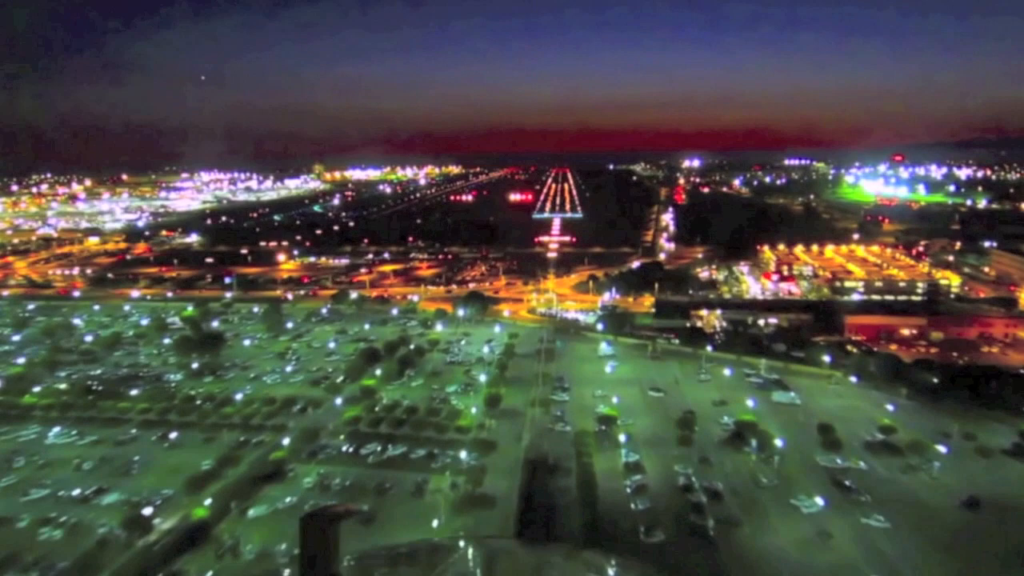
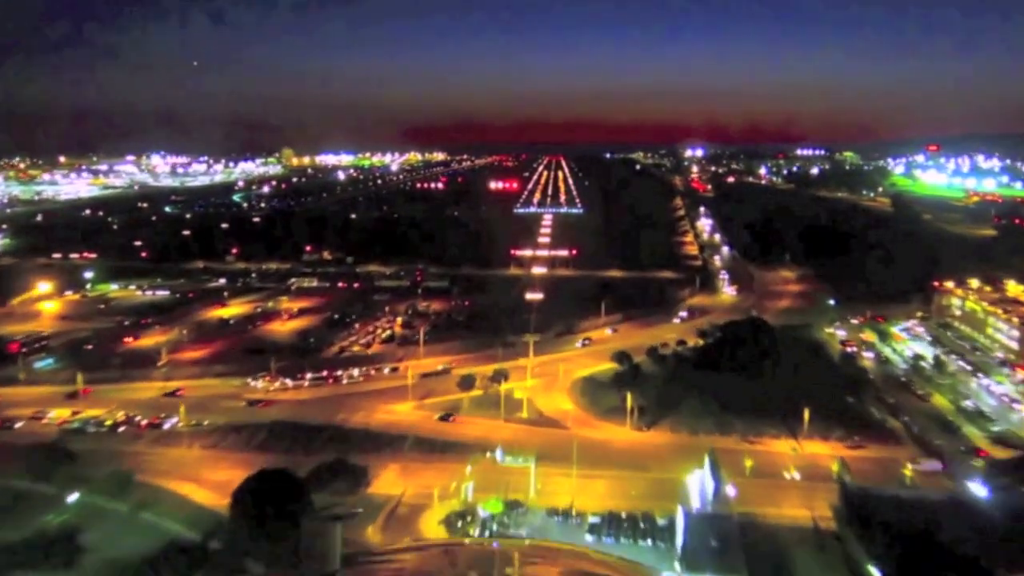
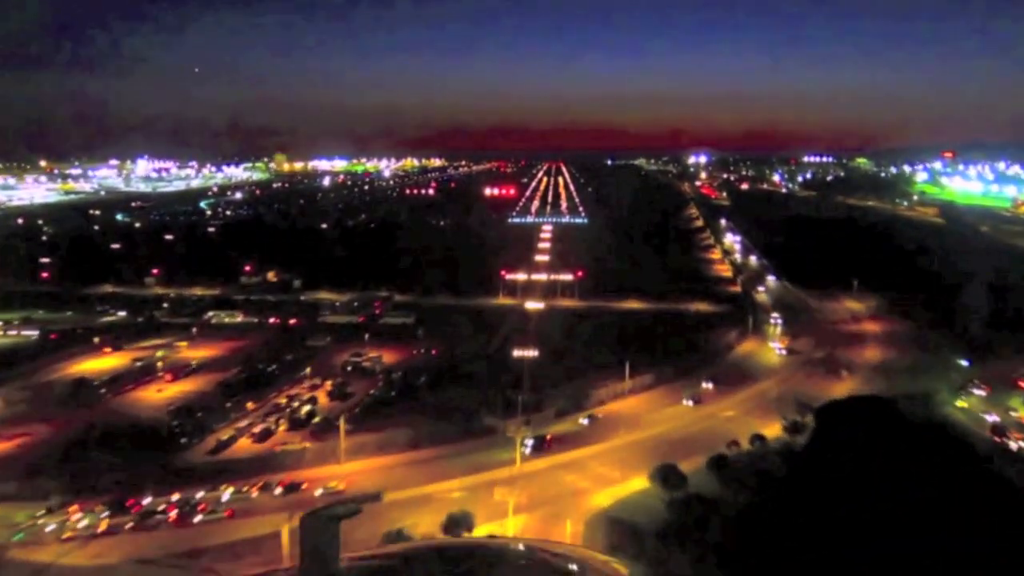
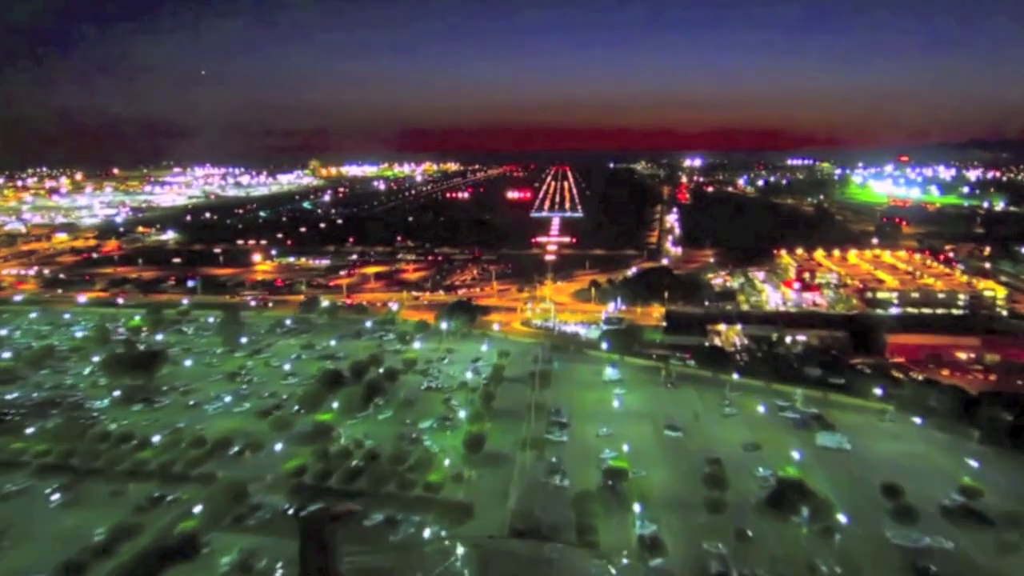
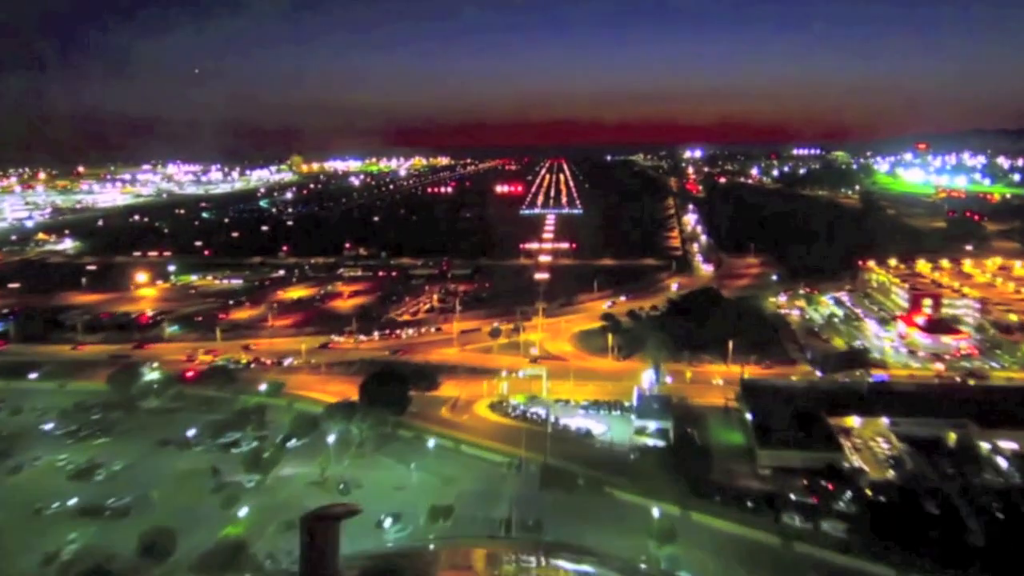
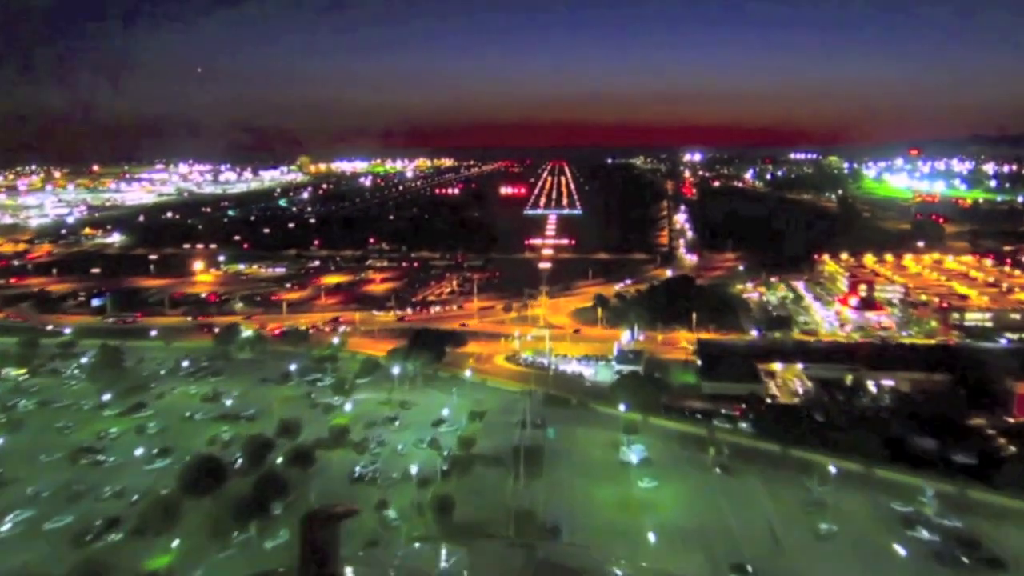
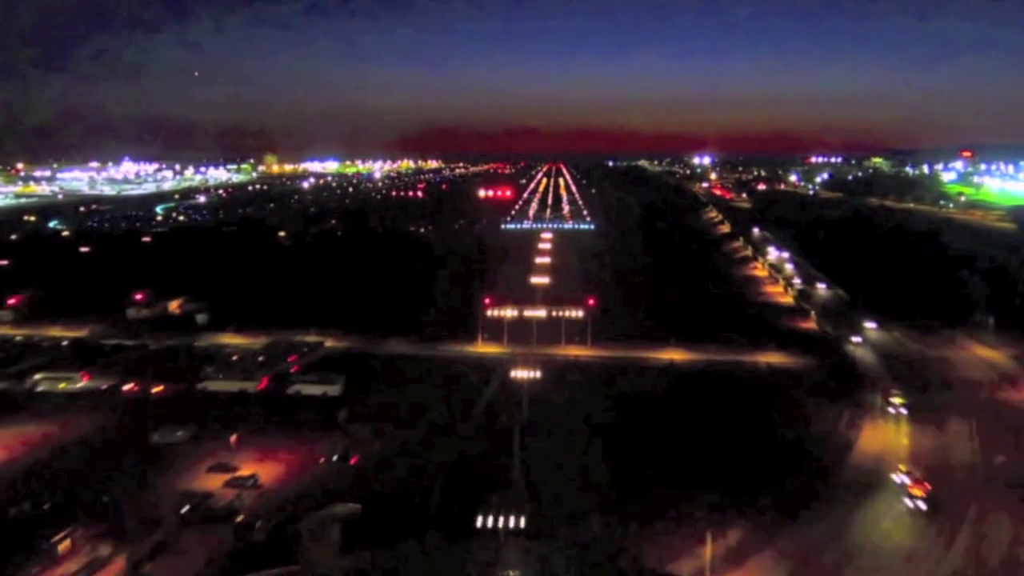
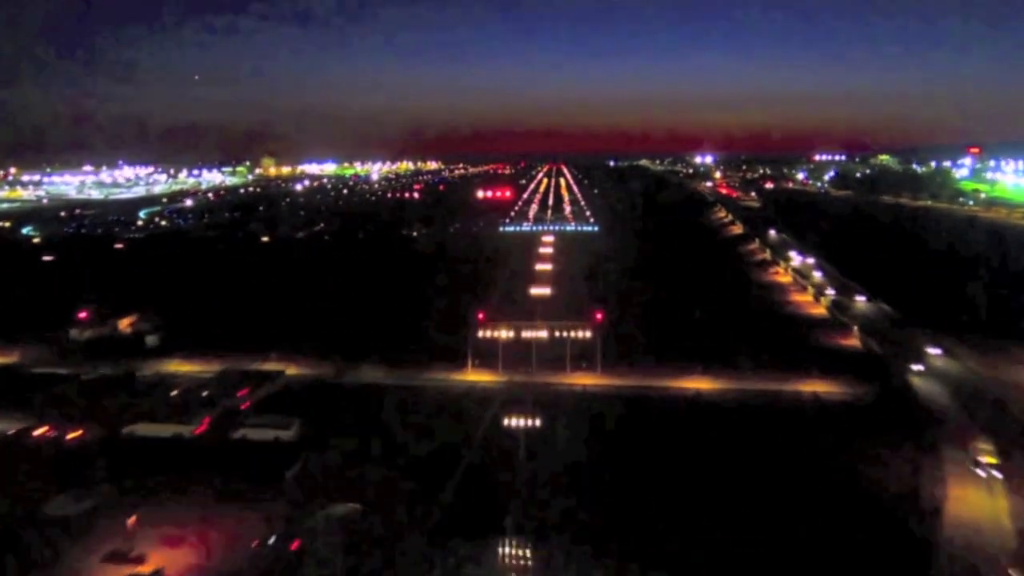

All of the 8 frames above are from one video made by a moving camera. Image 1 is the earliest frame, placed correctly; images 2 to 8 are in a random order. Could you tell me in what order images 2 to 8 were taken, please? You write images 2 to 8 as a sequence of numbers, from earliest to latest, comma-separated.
4, 6, 5, 2, 3, 7, 8
